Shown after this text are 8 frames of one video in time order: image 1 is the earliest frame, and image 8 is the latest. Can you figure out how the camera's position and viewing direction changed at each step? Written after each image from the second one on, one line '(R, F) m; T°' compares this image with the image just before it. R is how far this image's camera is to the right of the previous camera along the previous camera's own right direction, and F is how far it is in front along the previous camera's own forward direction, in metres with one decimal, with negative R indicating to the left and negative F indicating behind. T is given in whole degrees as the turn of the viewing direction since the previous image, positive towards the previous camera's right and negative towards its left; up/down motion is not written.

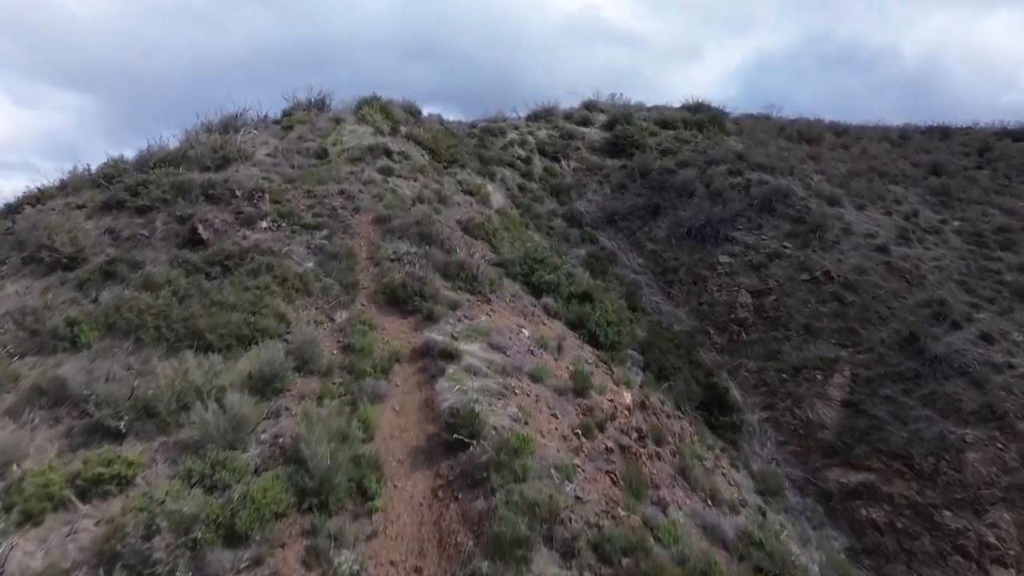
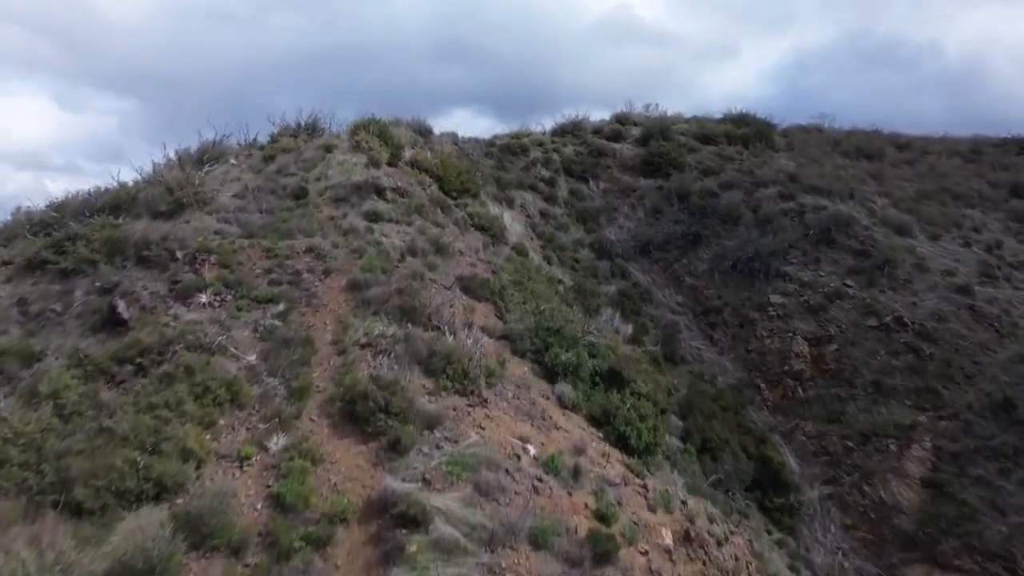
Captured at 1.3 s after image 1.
(+0.3, +2.5) m; -3°
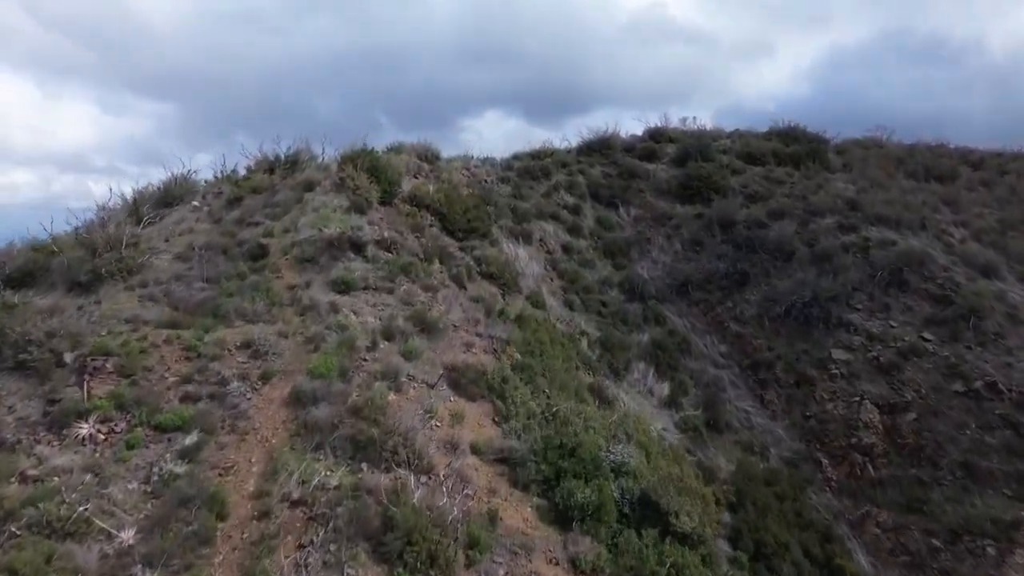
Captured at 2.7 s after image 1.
(+0.3, +2.5) m; -2°
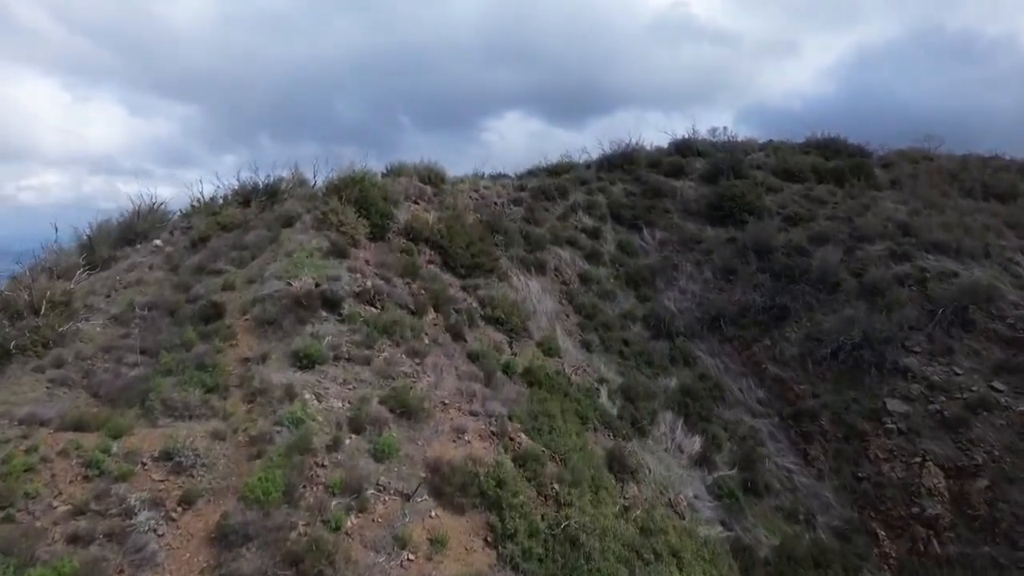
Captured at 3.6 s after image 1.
(+0.2, +1.8) m; -2°
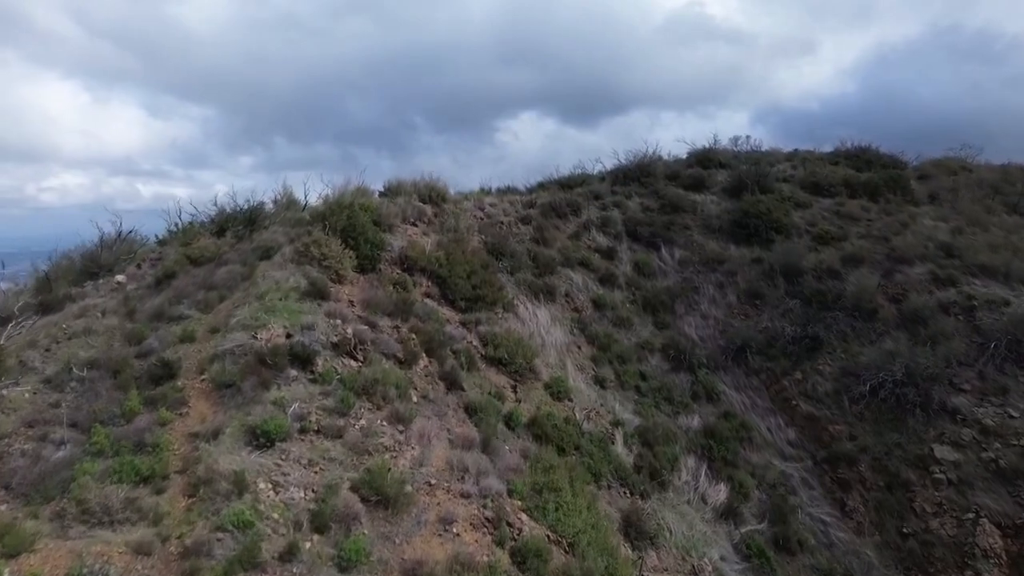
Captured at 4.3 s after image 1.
(+0.1, +1.3) m; -1°
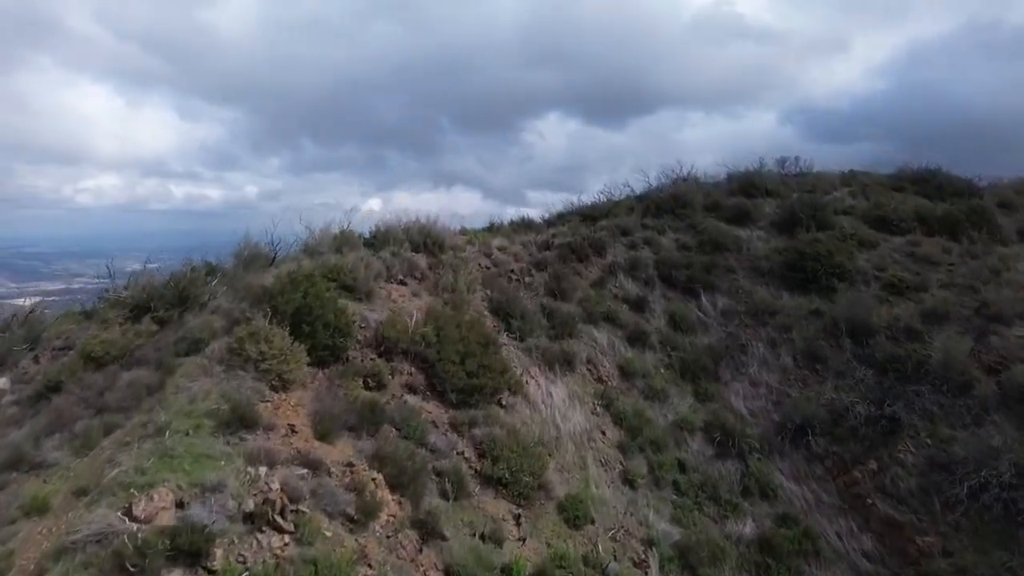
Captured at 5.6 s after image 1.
(+0.3, +2.5) m; -2°
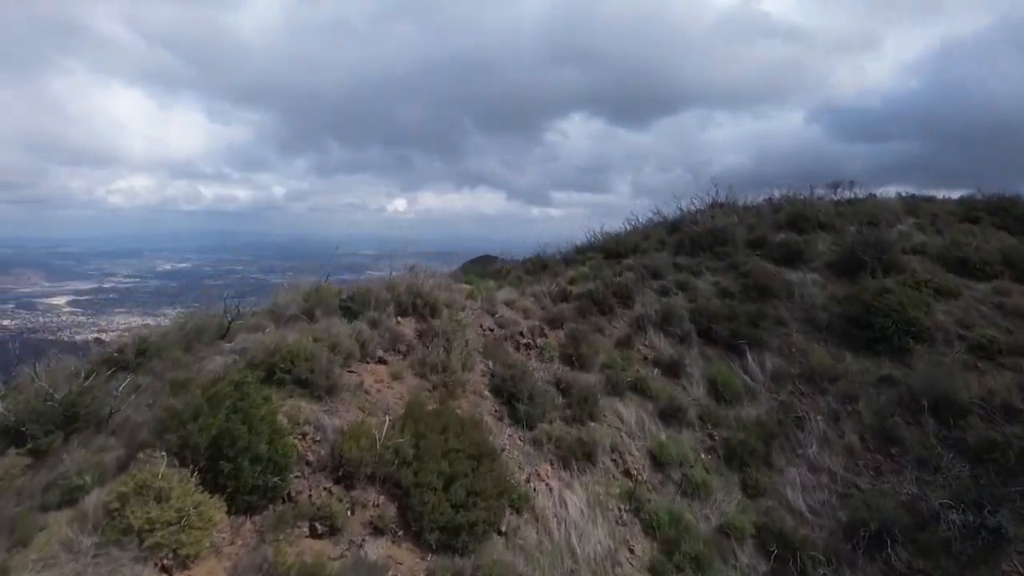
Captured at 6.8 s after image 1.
(+0.2, +2.3) m; -2°
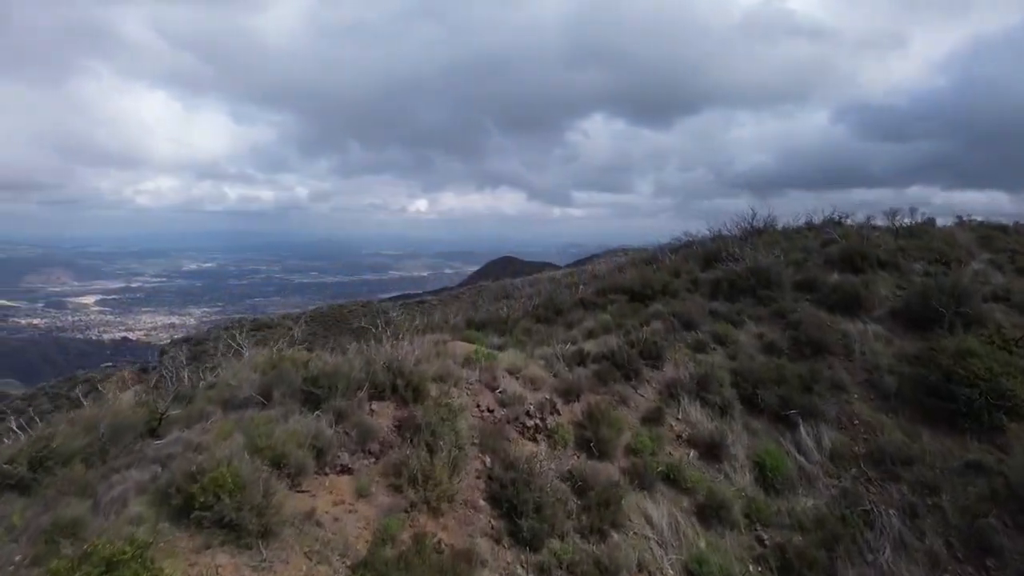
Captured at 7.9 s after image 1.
(+0.2, +2.0) m; -2°
